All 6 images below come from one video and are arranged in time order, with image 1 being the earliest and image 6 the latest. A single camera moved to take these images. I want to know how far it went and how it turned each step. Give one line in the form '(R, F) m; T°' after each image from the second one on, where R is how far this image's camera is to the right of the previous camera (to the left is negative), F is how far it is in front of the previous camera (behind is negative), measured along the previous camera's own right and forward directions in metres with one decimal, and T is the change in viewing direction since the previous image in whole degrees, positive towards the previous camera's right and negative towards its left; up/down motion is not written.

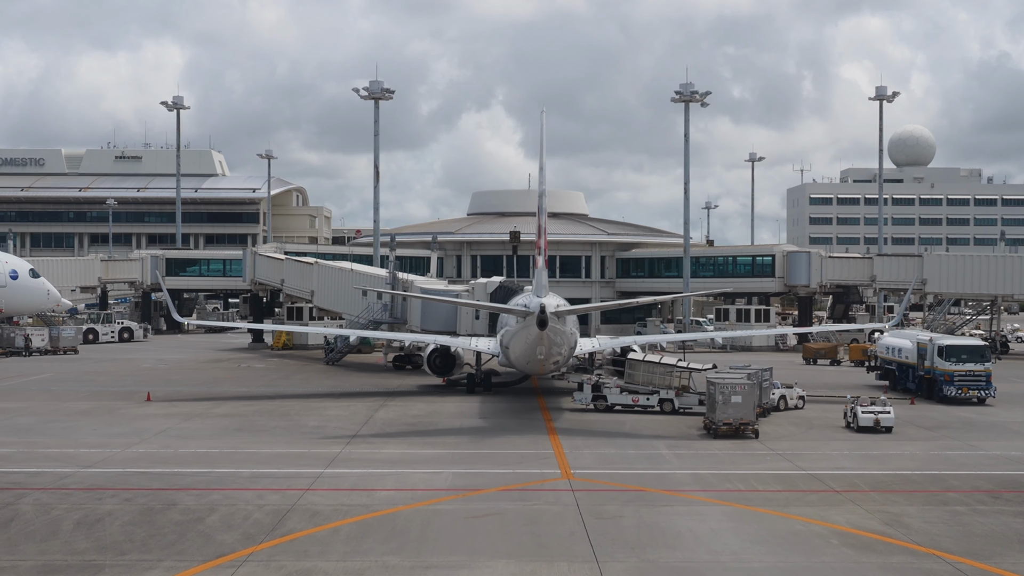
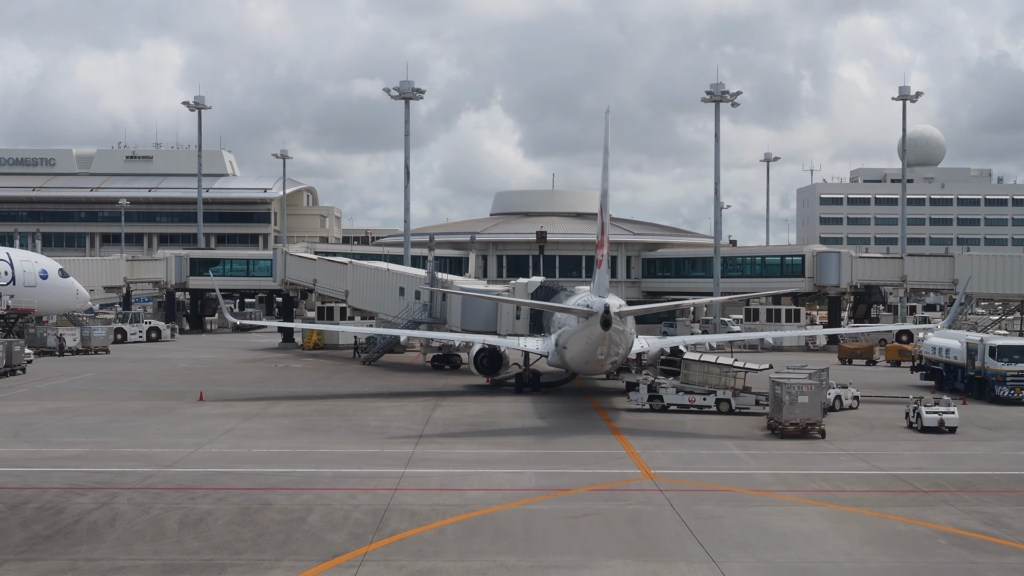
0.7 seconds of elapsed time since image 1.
(-1.4, 0.0) m; 0°
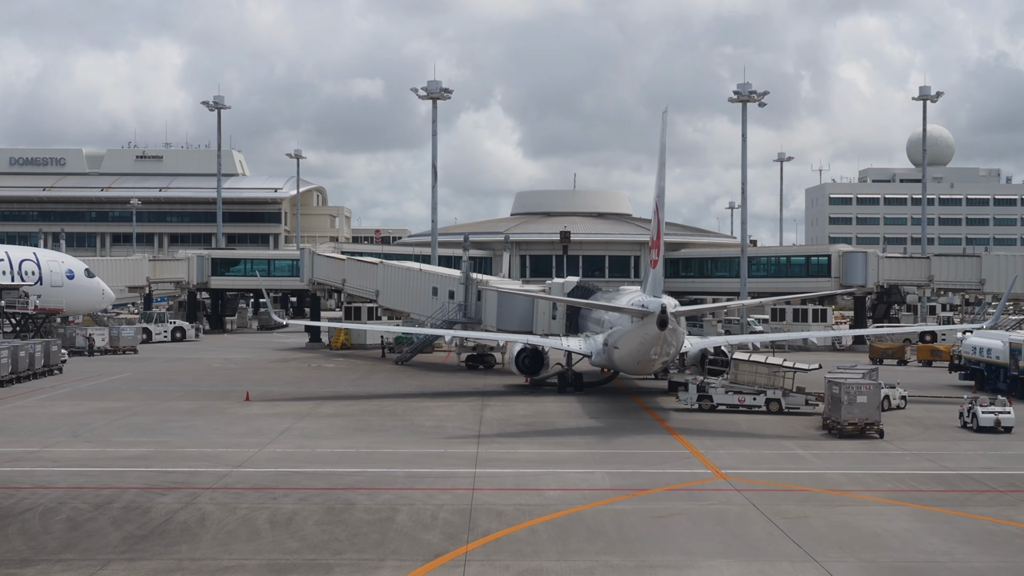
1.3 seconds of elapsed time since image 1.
(-1.2, 0.0) m; 0°
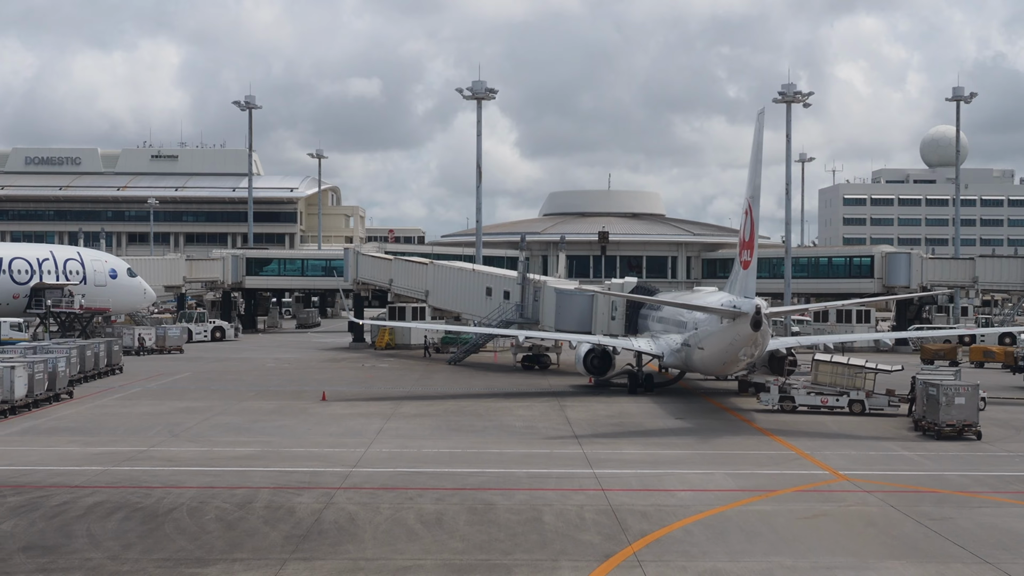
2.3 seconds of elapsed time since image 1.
(-2.1, 0.0) m; 0°
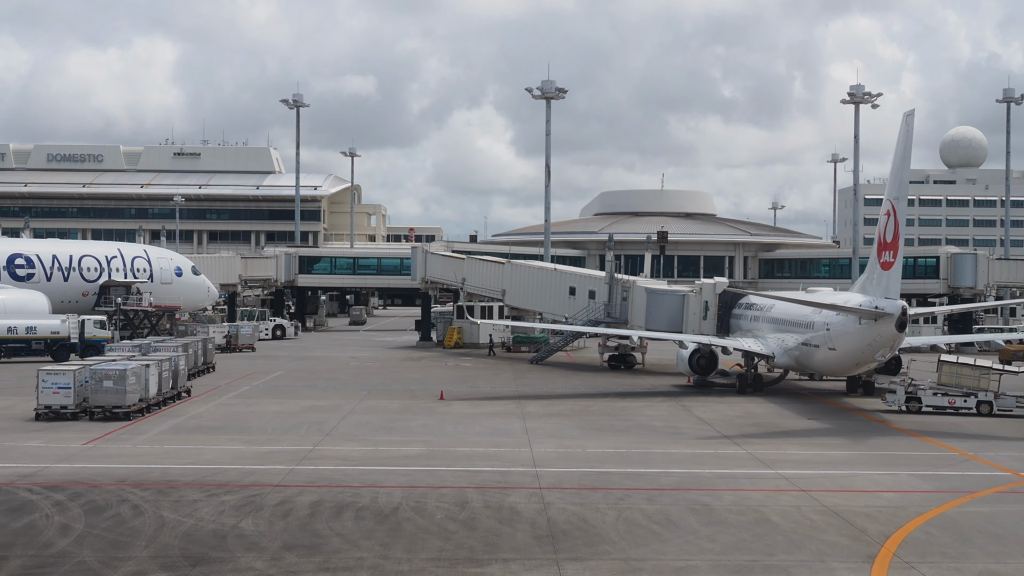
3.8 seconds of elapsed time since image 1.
(-3.2, 0.0) m; 0°
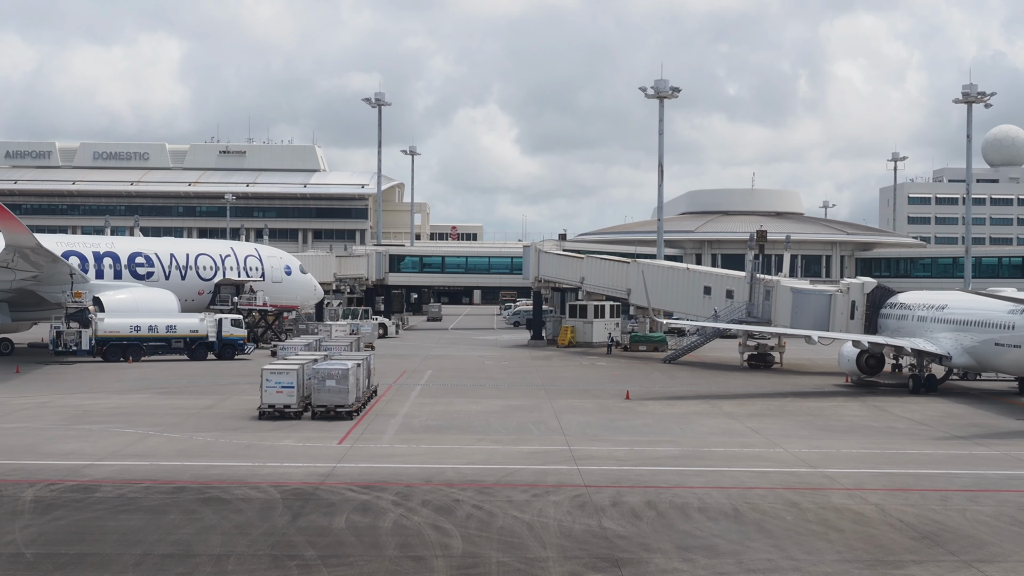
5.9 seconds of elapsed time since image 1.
(-4.7, -0.1) m; -1°
